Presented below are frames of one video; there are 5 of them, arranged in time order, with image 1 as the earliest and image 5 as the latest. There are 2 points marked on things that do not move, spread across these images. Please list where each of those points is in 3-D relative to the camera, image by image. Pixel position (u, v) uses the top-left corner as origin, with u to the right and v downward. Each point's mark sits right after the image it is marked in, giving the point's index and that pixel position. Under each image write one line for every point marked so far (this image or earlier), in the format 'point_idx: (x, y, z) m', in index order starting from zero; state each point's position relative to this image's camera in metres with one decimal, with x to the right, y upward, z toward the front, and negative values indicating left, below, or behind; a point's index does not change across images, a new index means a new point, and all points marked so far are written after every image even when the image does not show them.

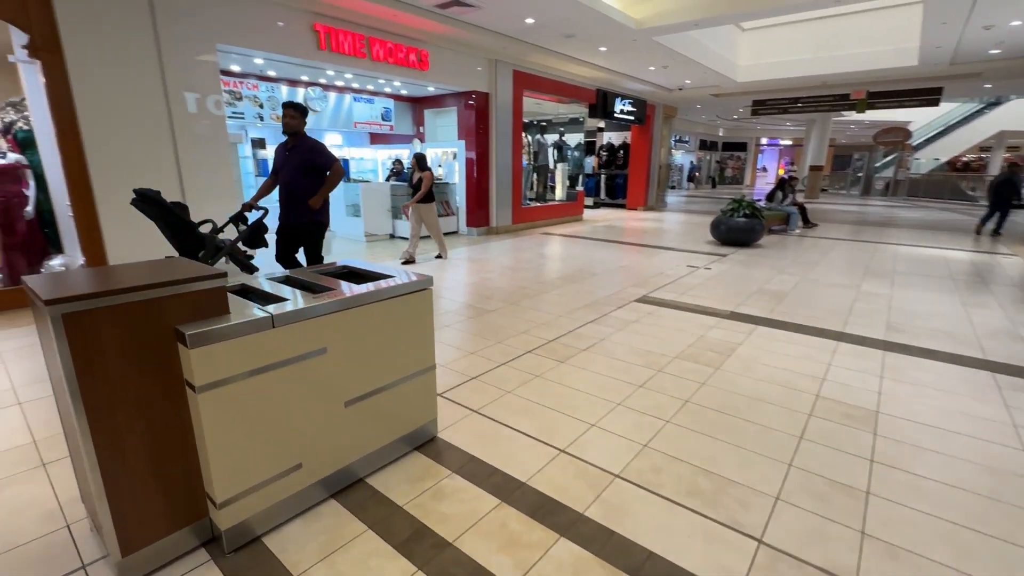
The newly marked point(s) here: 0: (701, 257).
0: (+2.8, +0.5, +7.1) m
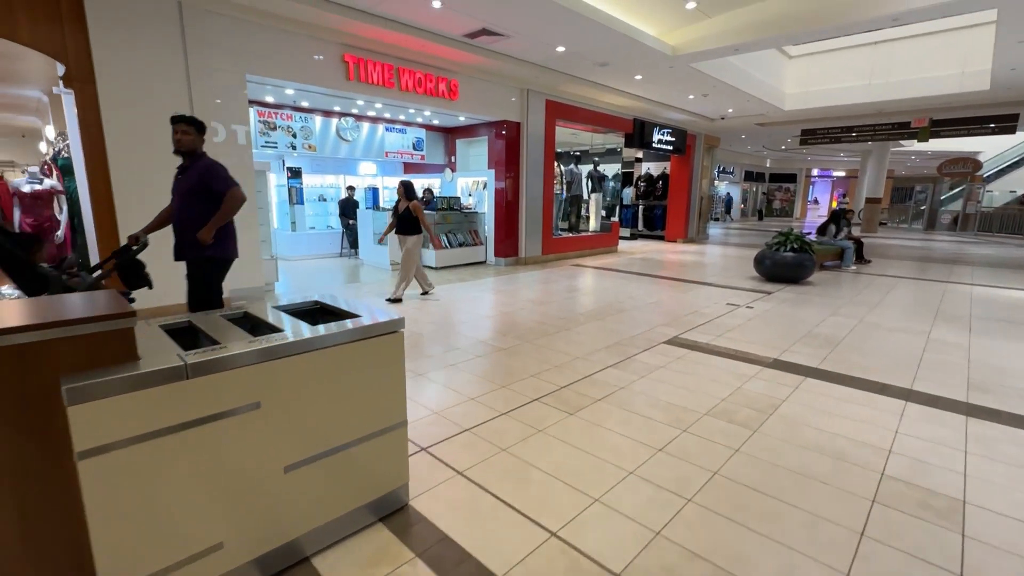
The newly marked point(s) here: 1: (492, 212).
0: (+3.2, -0.1, +6.5) m
1: (-0.4, +1.4, +8.6) m
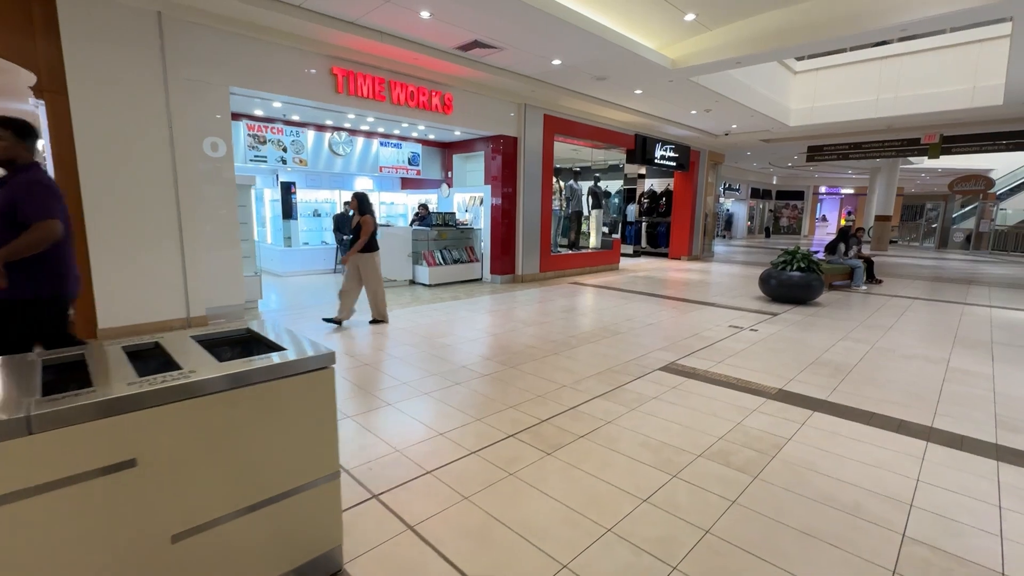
0: (+3.1, -0.4, +6.2) m
1: (-0.4, +1.1, +8.4) m
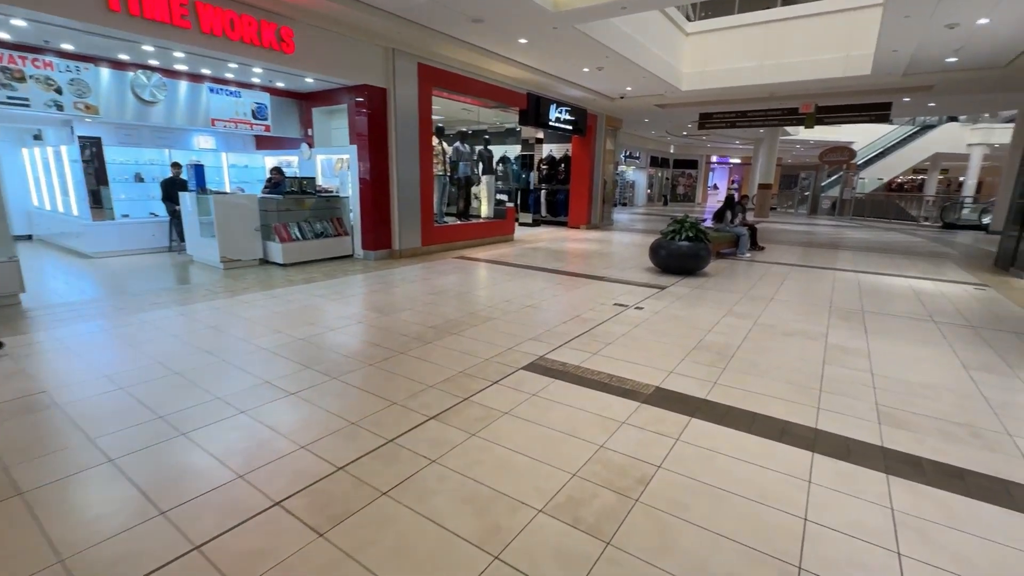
0: (+1.5, 0.0, +5.8) m
1: (-2.4, +1.4, +7.2) m
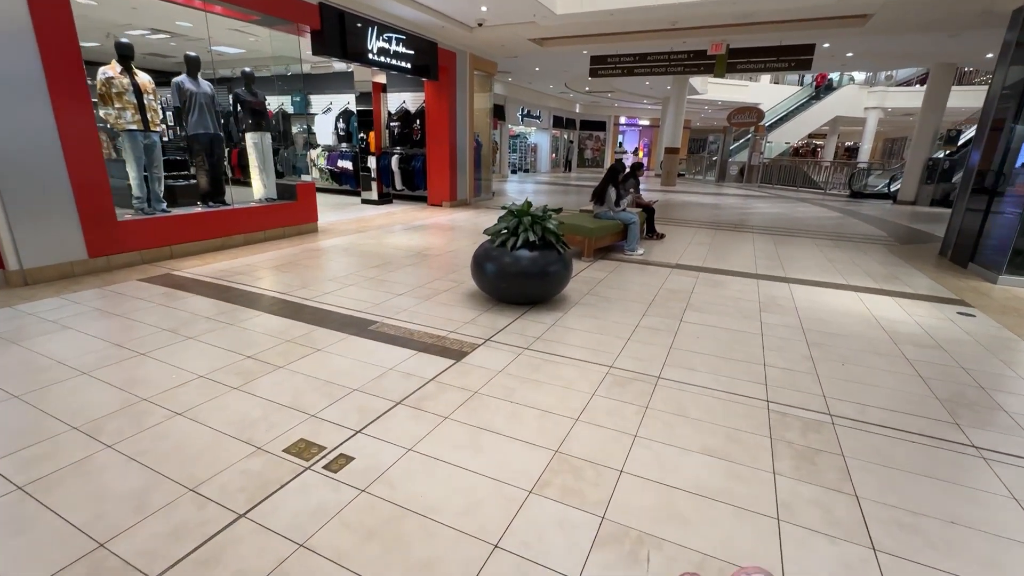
0: (-0.7, -0.5, +2.9) m
1: (-4.8, +0.9, +3.6) m
